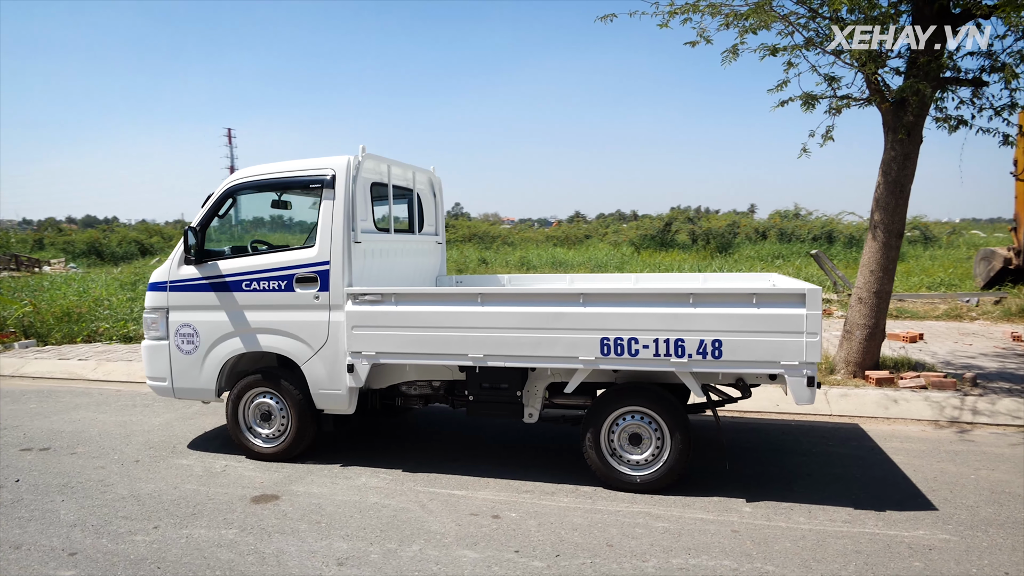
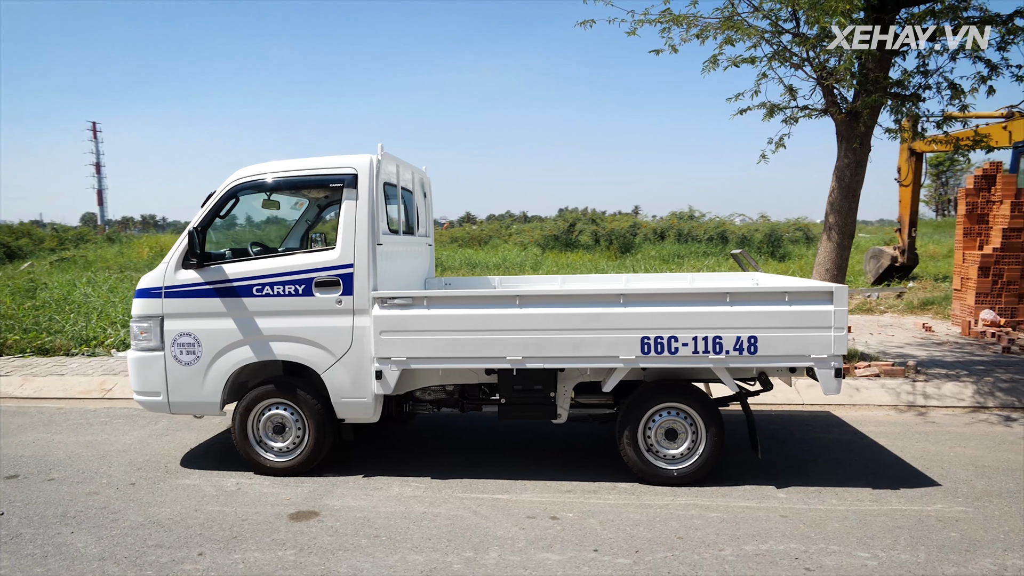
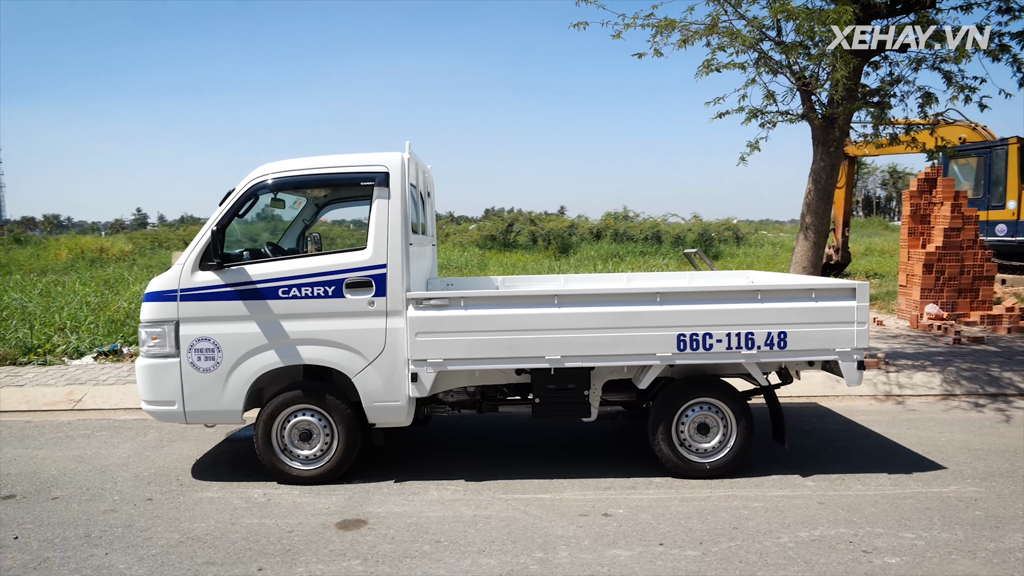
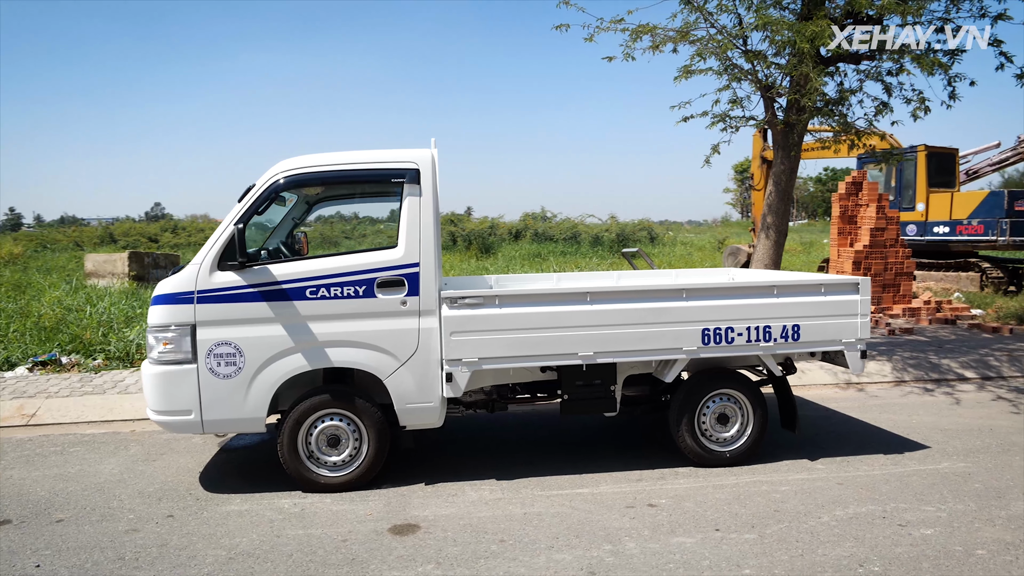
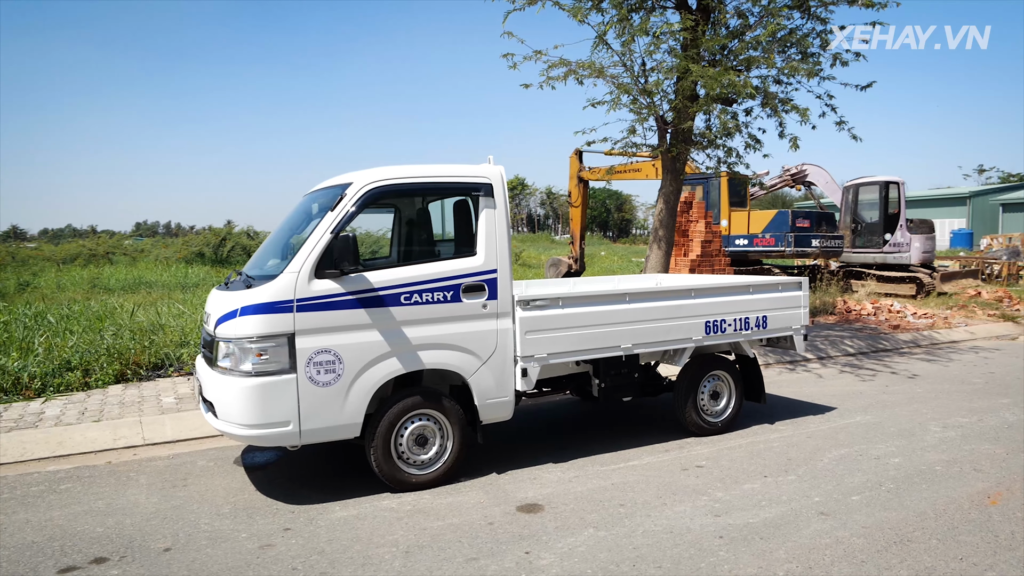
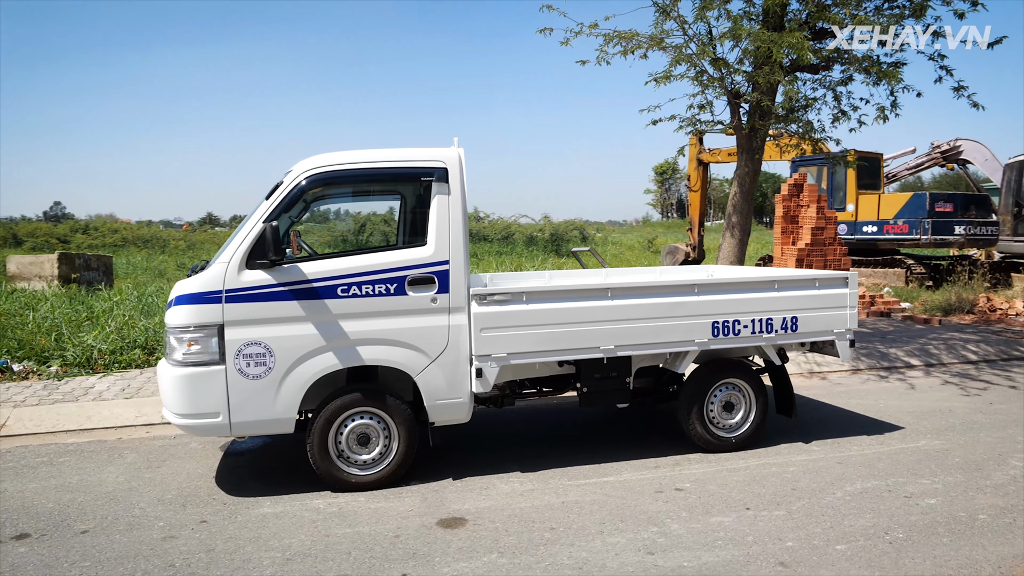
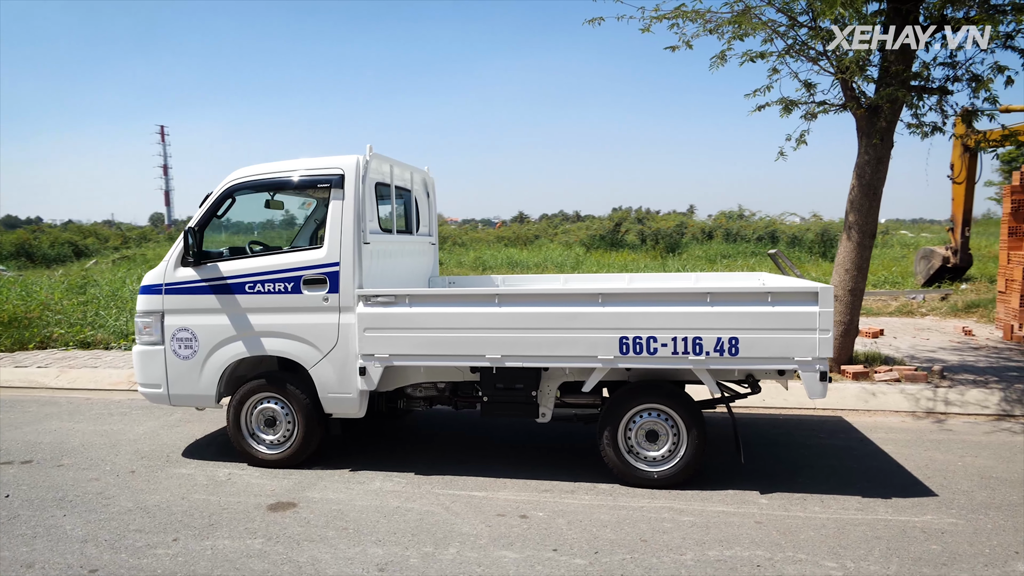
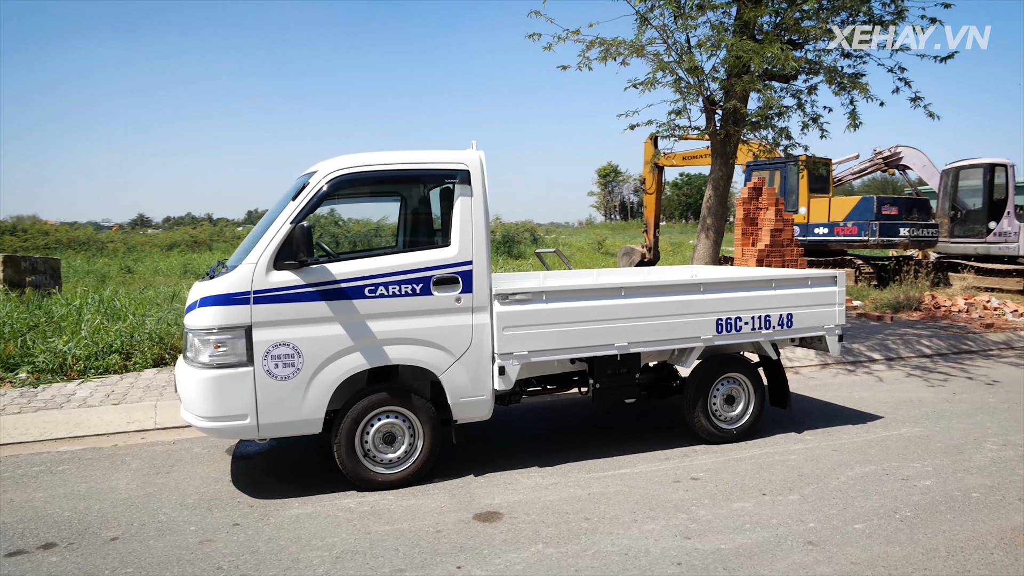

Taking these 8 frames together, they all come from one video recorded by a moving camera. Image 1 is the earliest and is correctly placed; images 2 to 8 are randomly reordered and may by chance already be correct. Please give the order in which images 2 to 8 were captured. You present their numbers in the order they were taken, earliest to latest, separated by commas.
7, 2, 3, 4, 6, 8, 5
